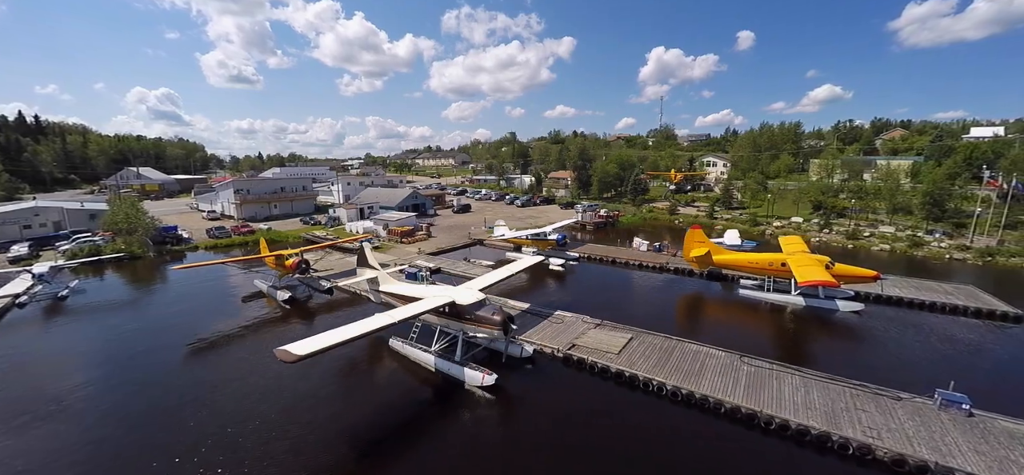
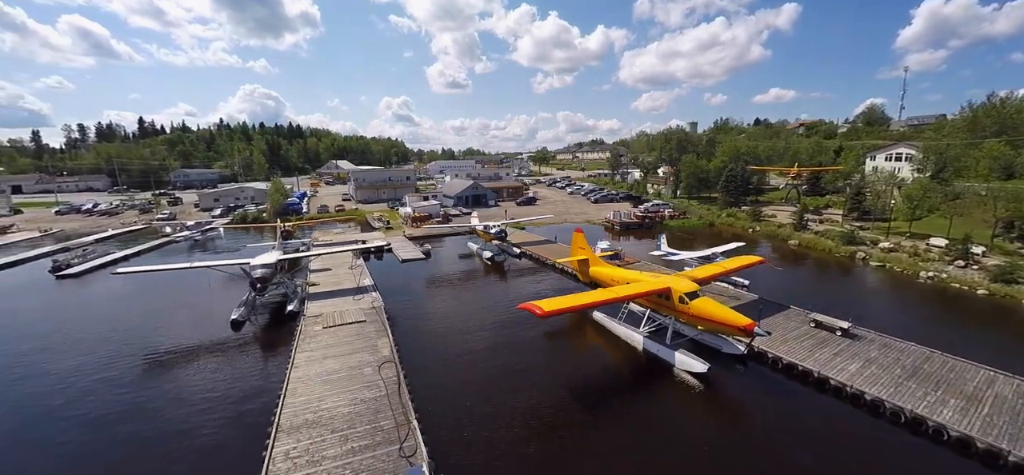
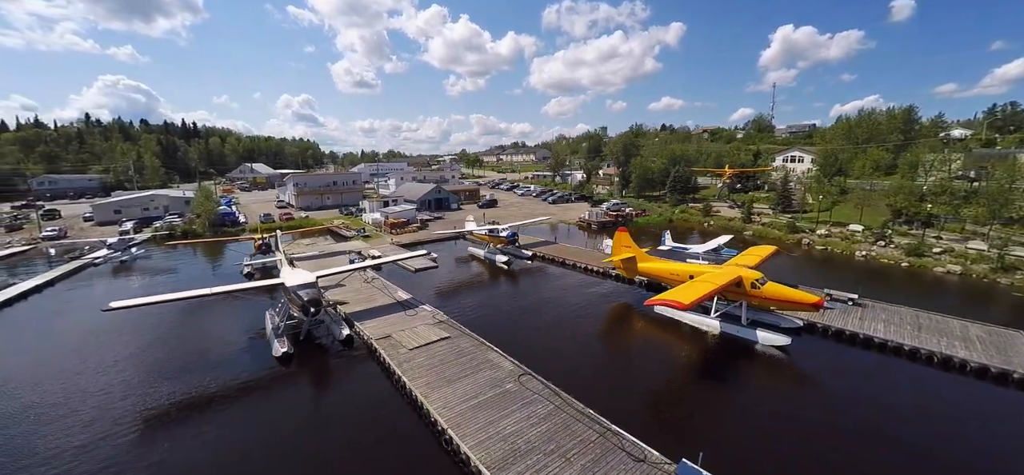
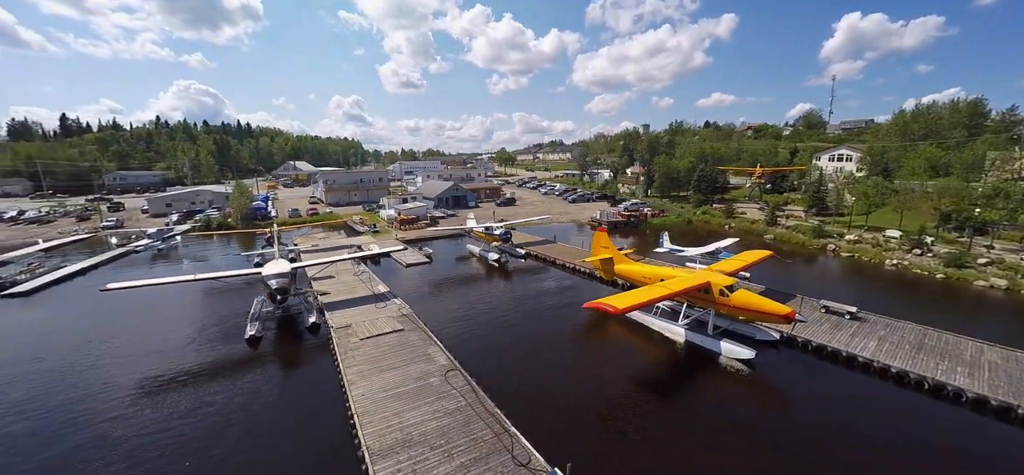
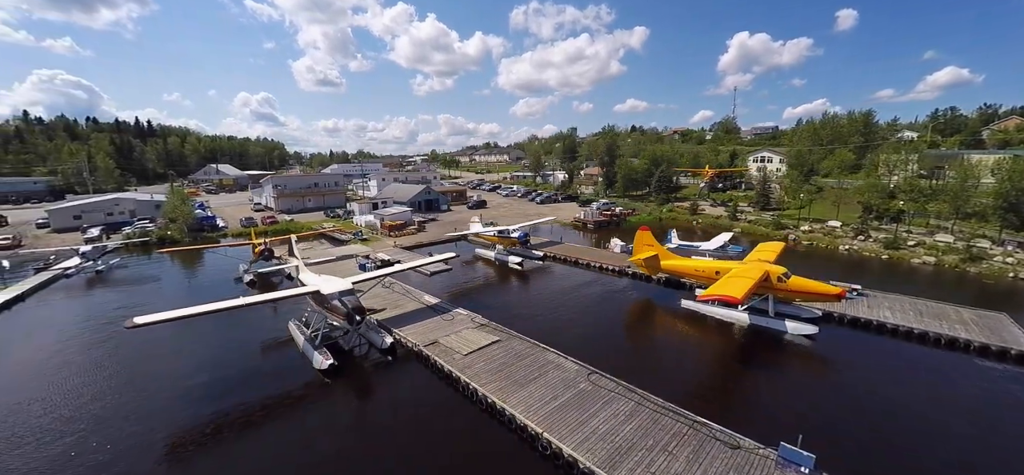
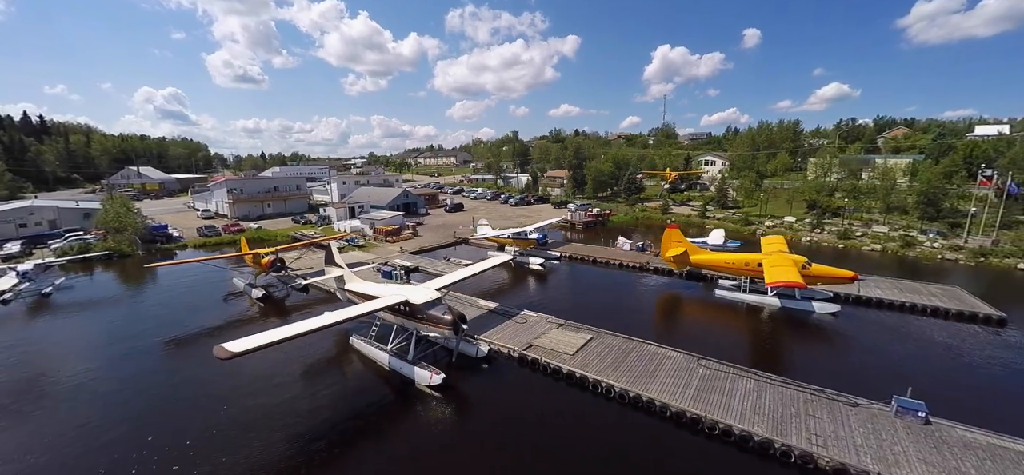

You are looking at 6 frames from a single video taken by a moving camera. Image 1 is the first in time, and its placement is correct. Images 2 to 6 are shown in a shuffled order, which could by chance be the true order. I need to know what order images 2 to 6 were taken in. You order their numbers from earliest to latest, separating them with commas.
6, 5, 3, 4, 2
